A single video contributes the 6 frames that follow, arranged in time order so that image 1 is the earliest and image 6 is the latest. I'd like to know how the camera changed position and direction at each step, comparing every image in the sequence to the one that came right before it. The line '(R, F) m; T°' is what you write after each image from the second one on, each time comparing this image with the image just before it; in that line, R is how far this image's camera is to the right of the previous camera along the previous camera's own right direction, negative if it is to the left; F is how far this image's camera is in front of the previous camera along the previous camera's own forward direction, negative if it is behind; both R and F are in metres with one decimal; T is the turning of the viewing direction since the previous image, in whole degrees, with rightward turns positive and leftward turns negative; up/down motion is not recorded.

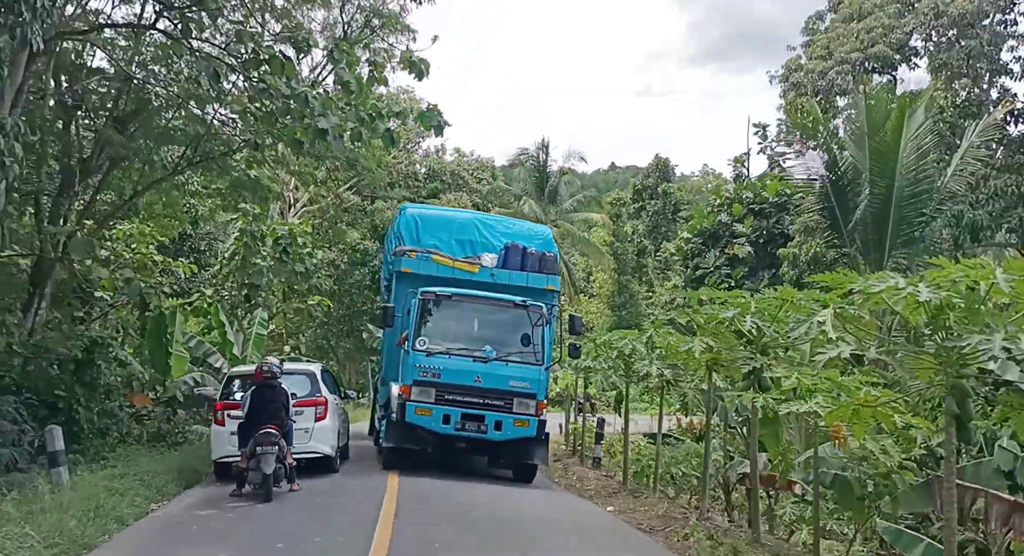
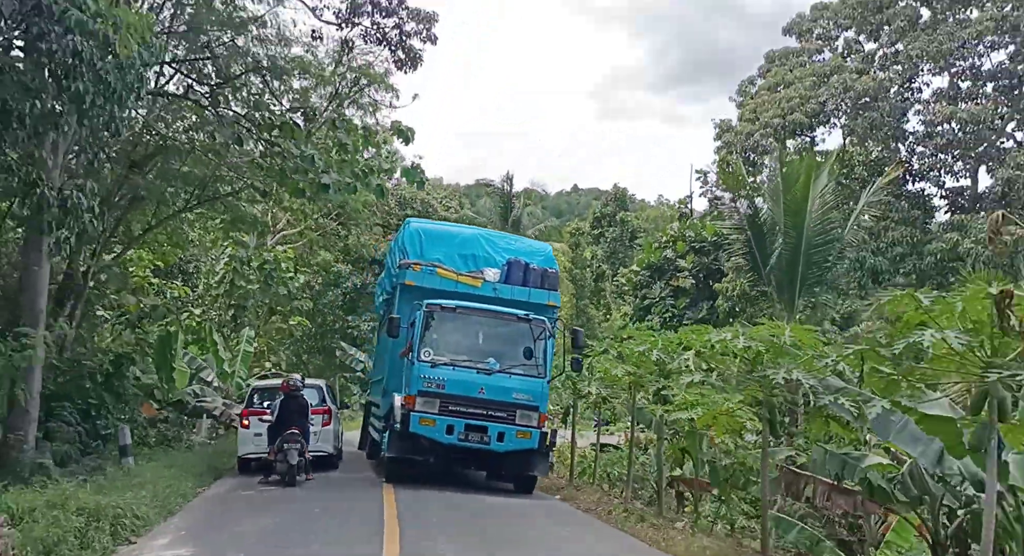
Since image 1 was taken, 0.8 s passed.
(-0.1, -2.3) m; +2°
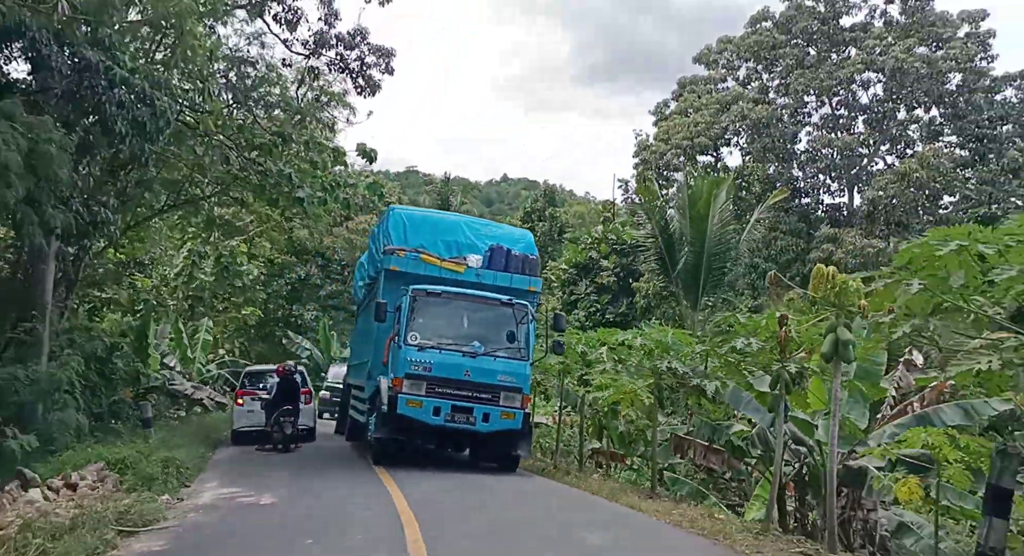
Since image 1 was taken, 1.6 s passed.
(-0.4, -2.5) m; +5°
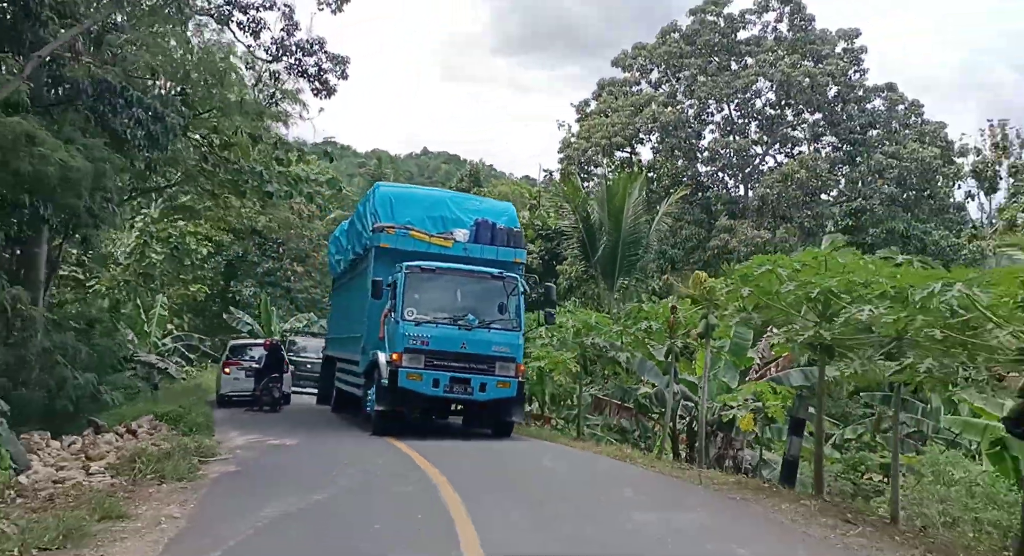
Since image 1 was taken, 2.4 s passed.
(-0.5, -2.6) m; +5°
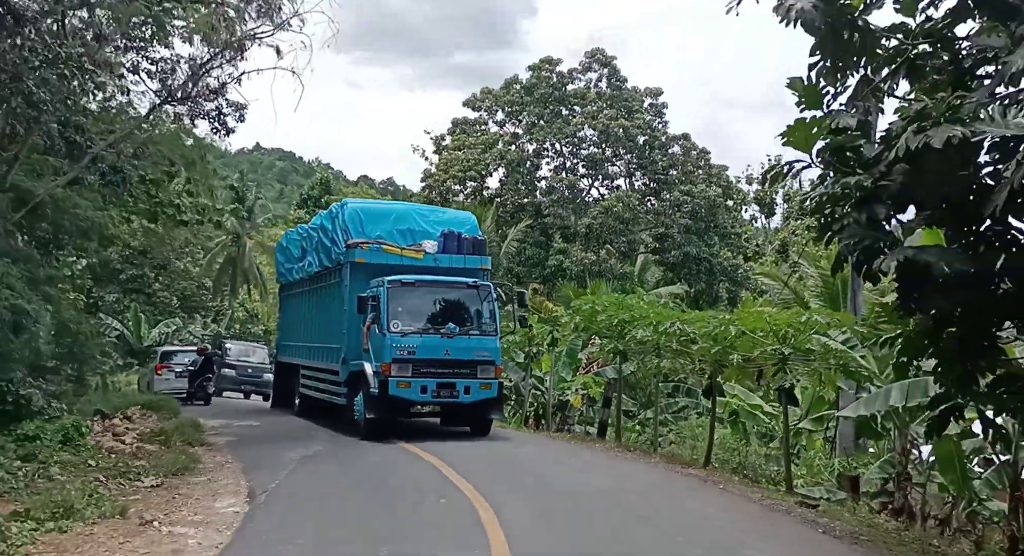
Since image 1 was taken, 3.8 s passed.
(-1.1, -4.3) m; +10°
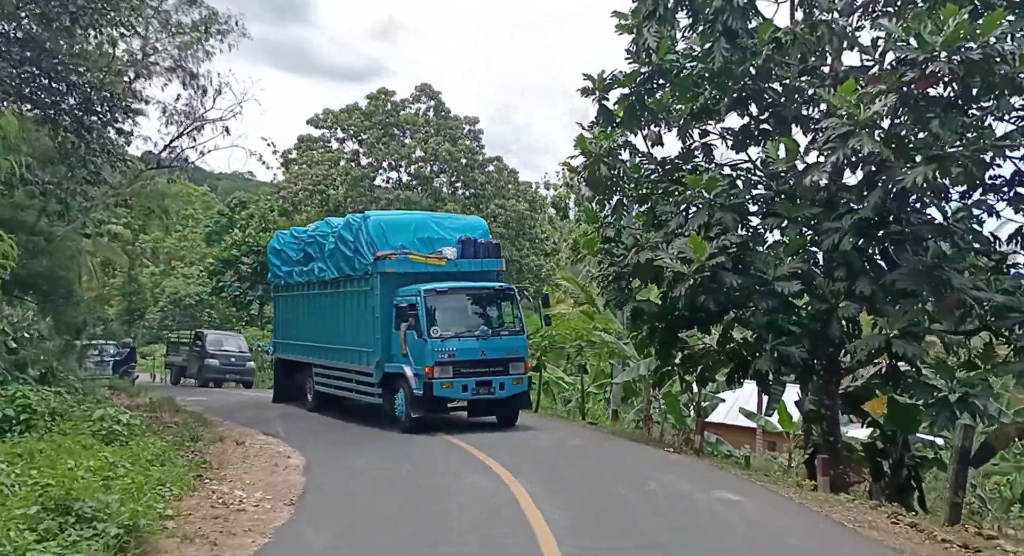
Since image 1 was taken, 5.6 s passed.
(-1.8, -5.7) m; +13°
